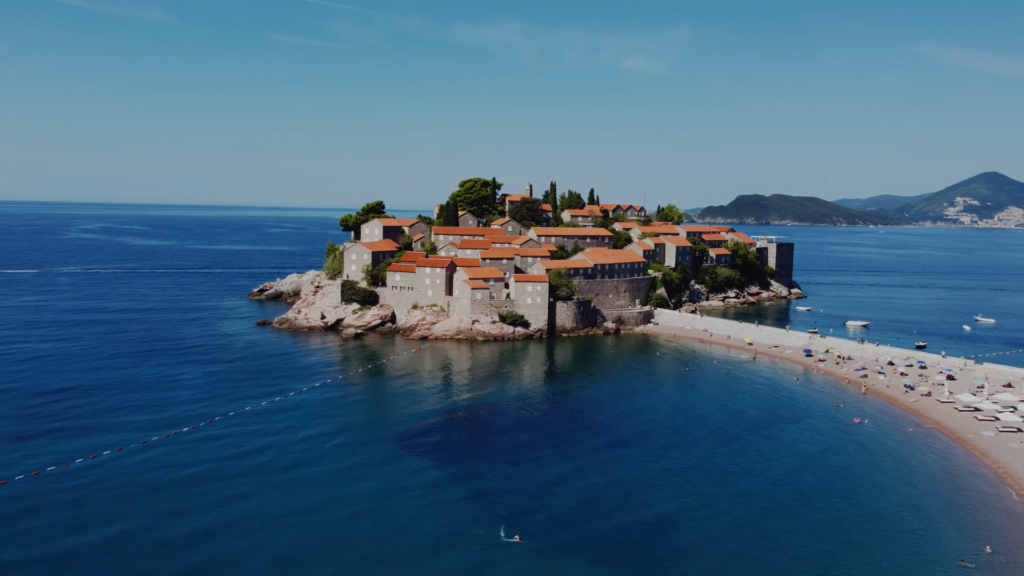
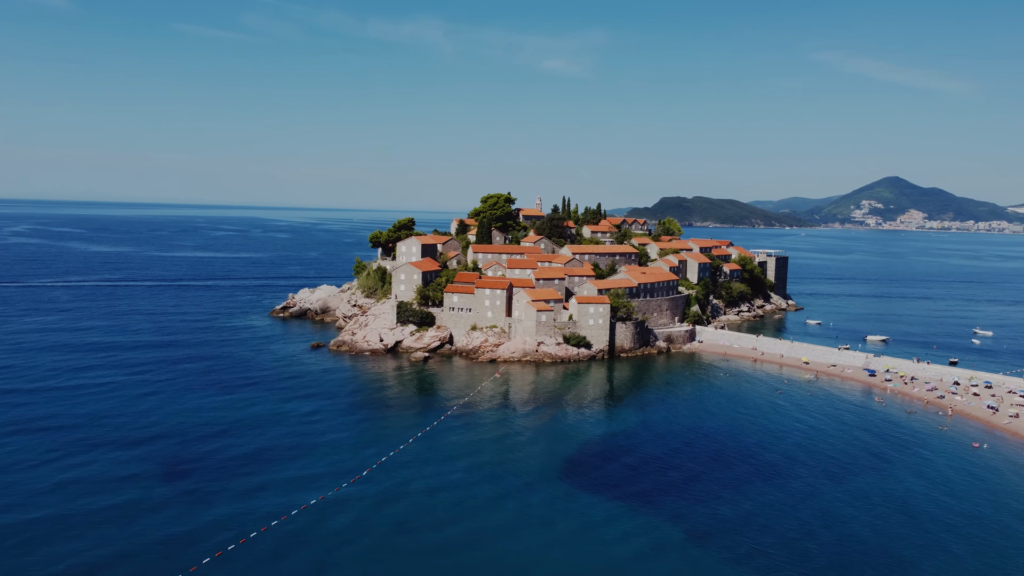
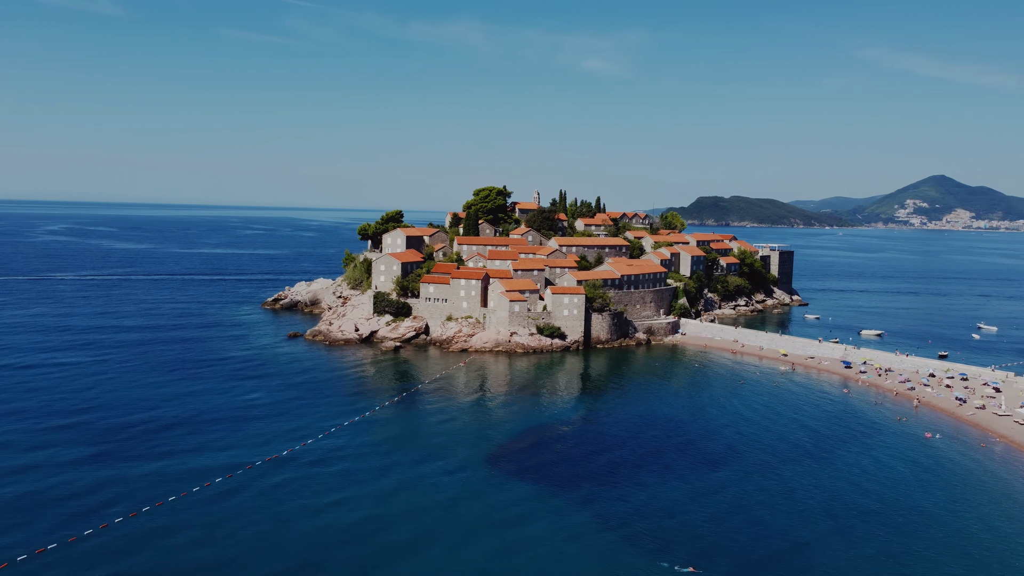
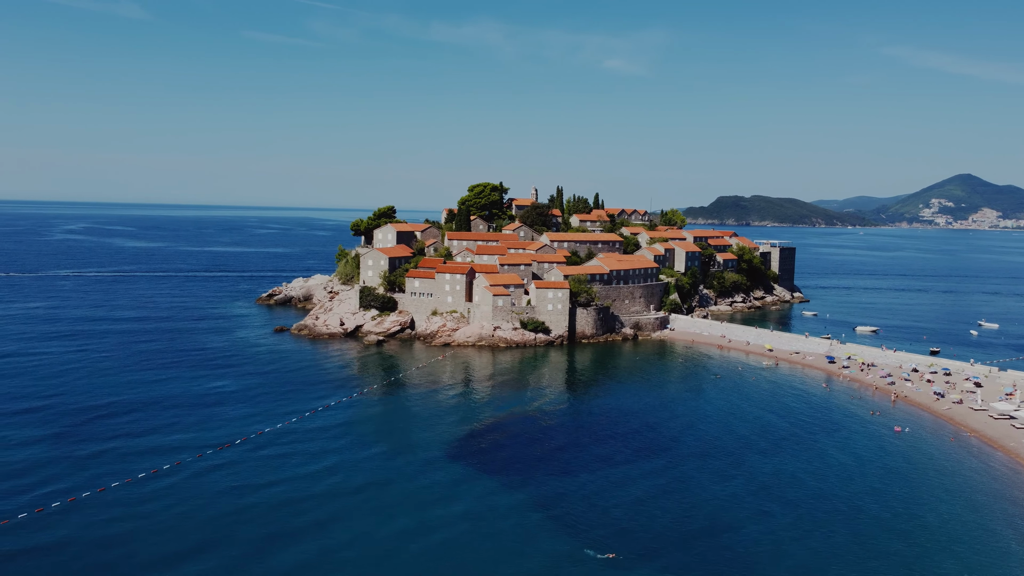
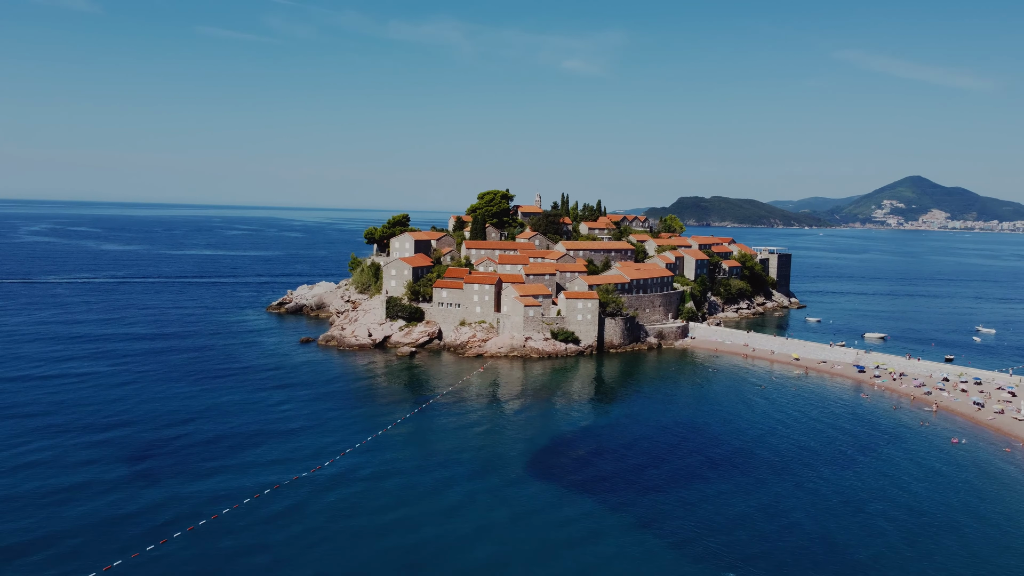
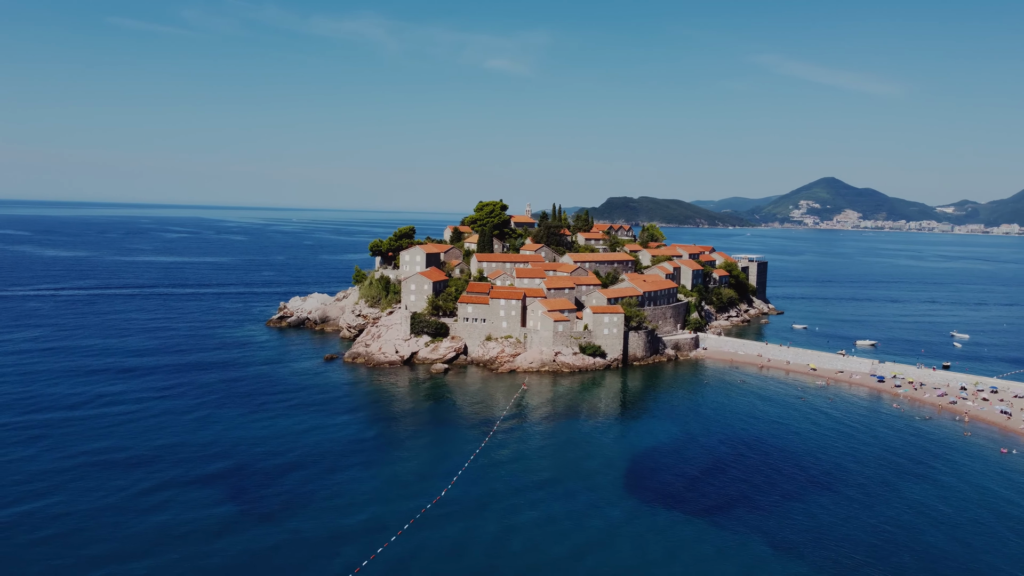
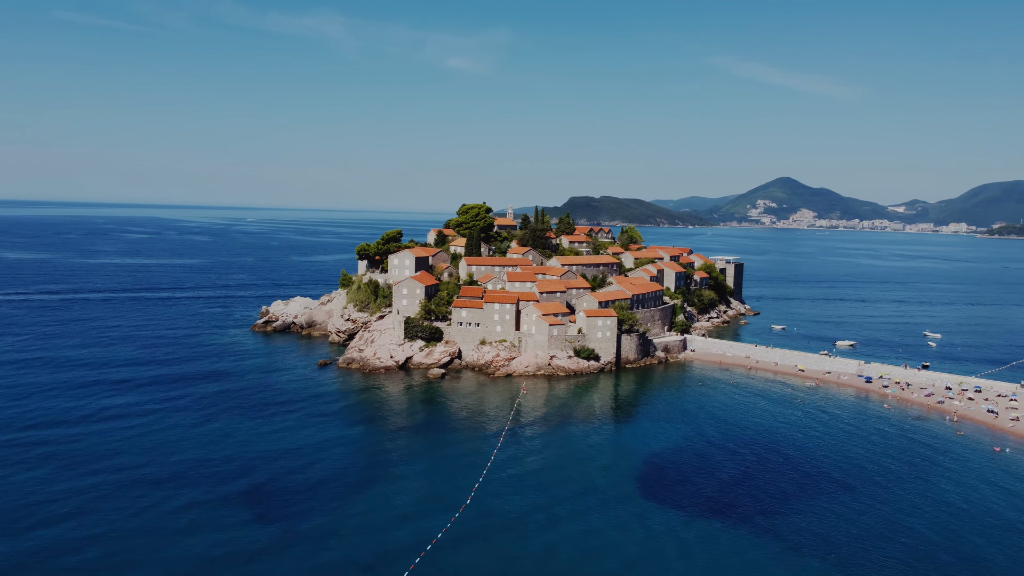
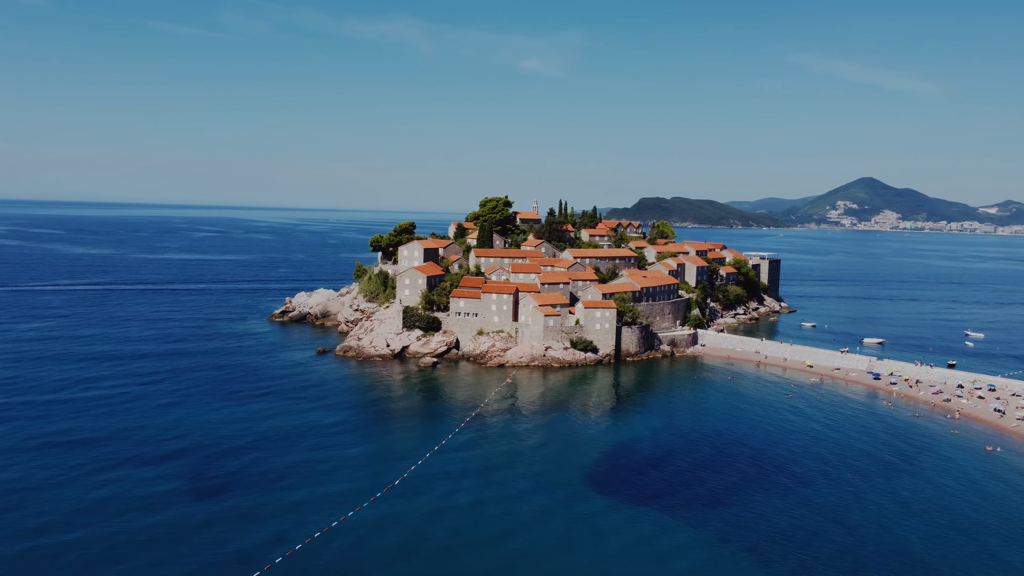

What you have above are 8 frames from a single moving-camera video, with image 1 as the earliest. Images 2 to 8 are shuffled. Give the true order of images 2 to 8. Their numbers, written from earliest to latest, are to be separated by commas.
4, 3, 5, 2, 8, 6, 7
